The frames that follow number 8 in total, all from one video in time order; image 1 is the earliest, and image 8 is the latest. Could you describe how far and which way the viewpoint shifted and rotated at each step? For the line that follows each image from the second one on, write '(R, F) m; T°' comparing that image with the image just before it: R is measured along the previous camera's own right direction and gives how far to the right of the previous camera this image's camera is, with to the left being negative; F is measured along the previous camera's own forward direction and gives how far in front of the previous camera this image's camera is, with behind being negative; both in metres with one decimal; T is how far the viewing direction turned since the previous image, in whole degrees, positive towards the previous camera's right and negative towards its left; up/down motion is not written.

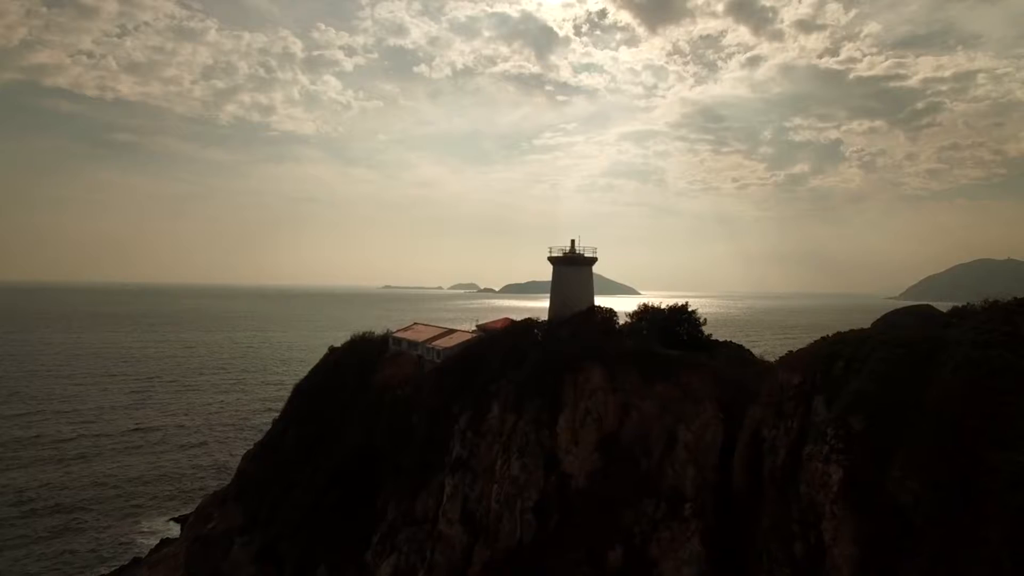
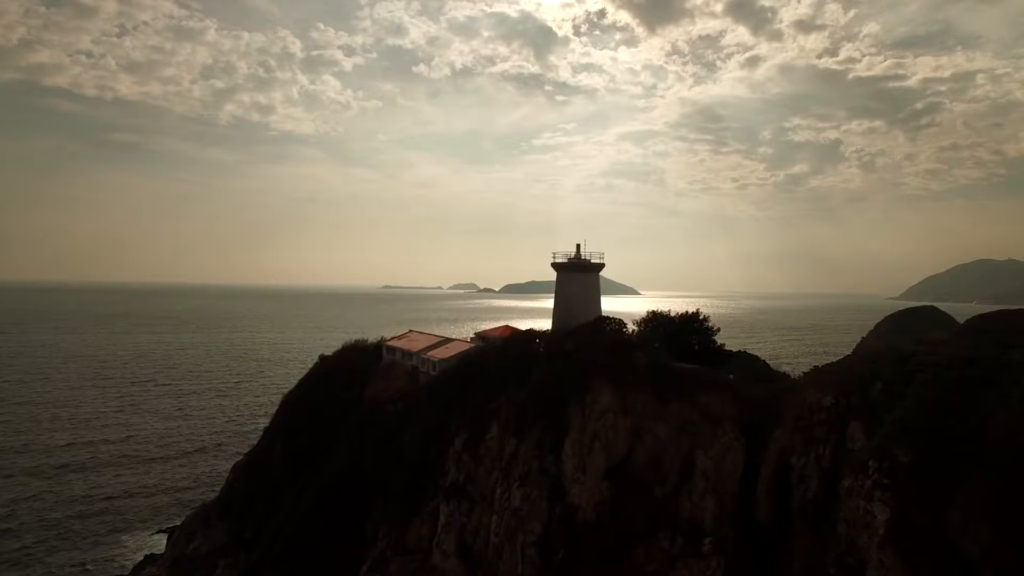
(0.0, +1.1) m; 0°
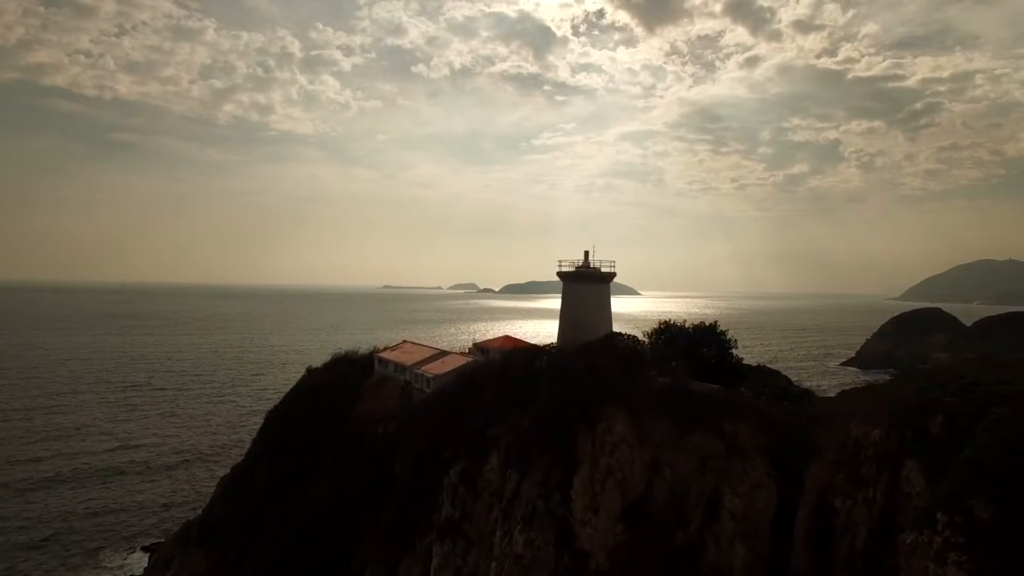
(-0.6, +0.9) m; 0°
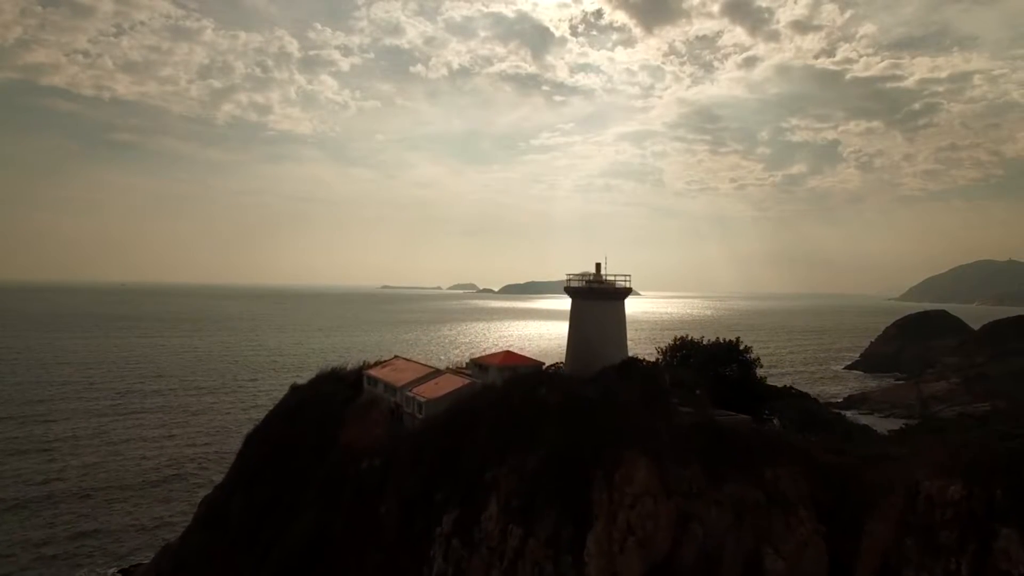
(-1.5, -0.3) m; 0°
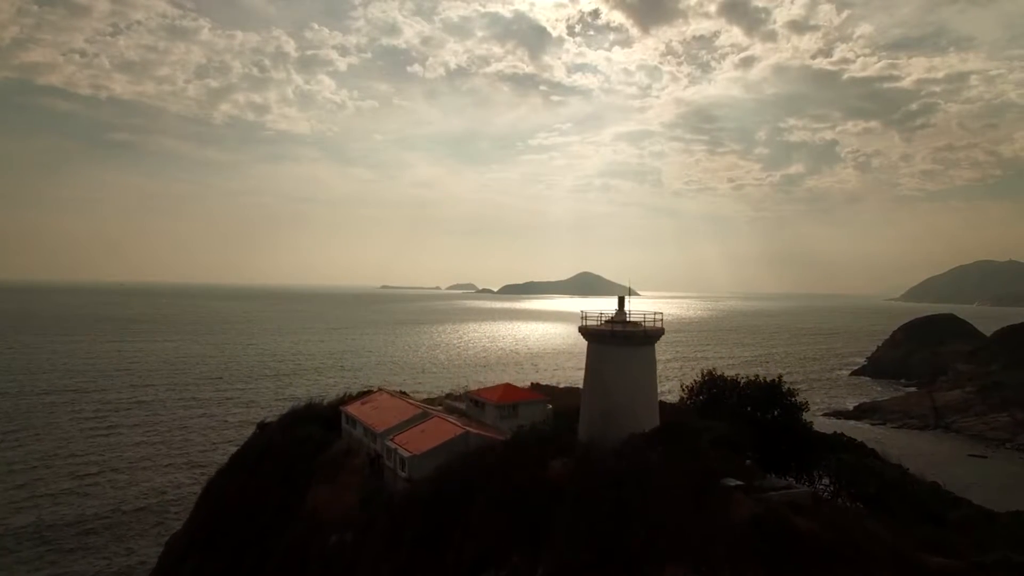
(-0.1, +3.5) m; 0°
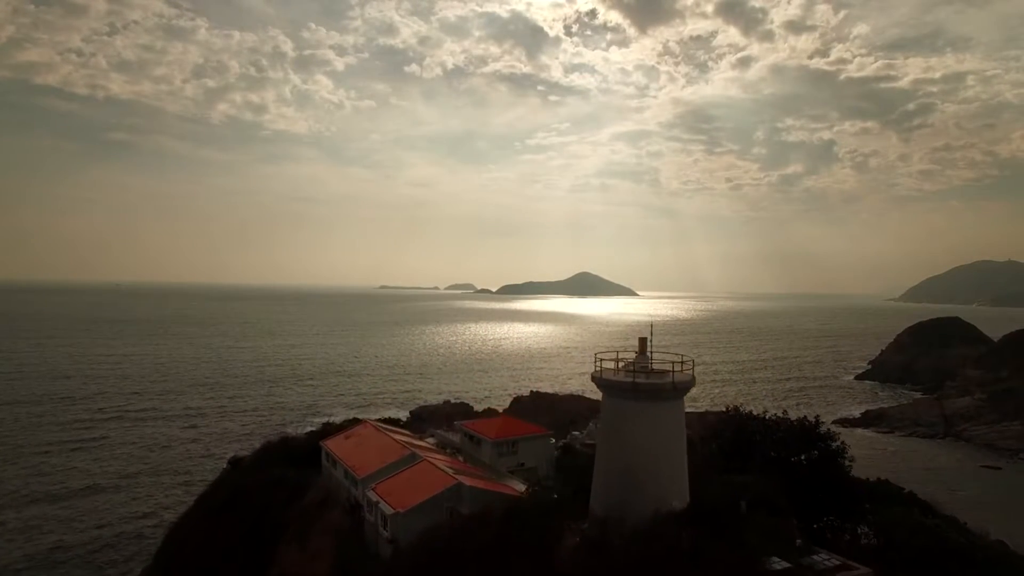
(0.0, +2.4) m; 0°
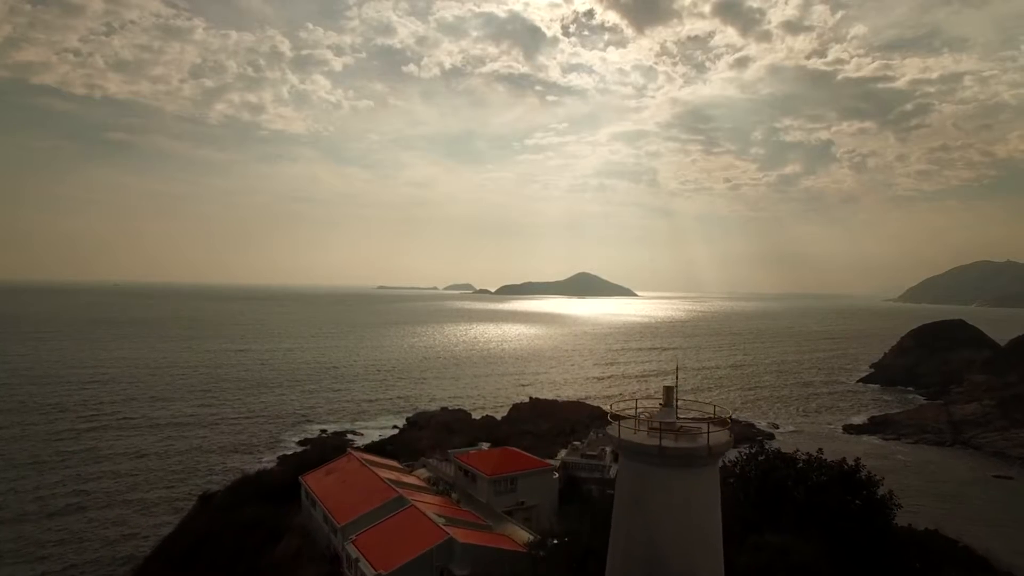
(0.0, +2.0) m; 0°
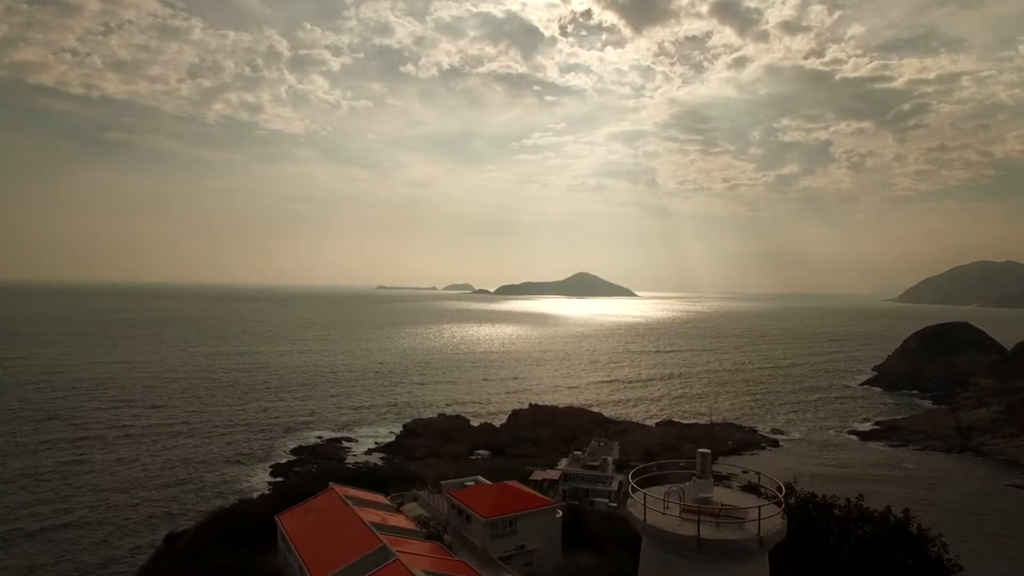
(0.0, +1.9) m; 0°
